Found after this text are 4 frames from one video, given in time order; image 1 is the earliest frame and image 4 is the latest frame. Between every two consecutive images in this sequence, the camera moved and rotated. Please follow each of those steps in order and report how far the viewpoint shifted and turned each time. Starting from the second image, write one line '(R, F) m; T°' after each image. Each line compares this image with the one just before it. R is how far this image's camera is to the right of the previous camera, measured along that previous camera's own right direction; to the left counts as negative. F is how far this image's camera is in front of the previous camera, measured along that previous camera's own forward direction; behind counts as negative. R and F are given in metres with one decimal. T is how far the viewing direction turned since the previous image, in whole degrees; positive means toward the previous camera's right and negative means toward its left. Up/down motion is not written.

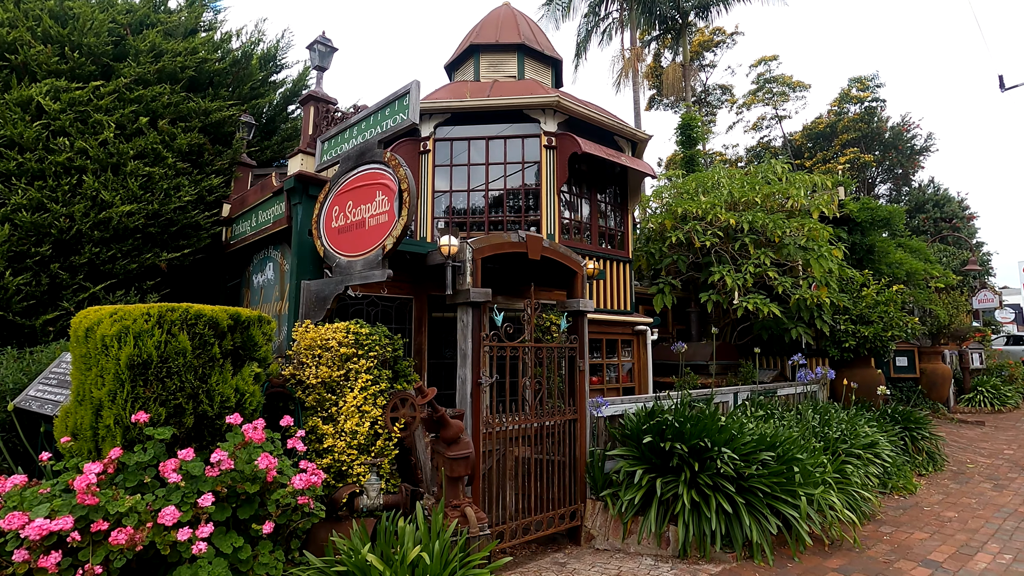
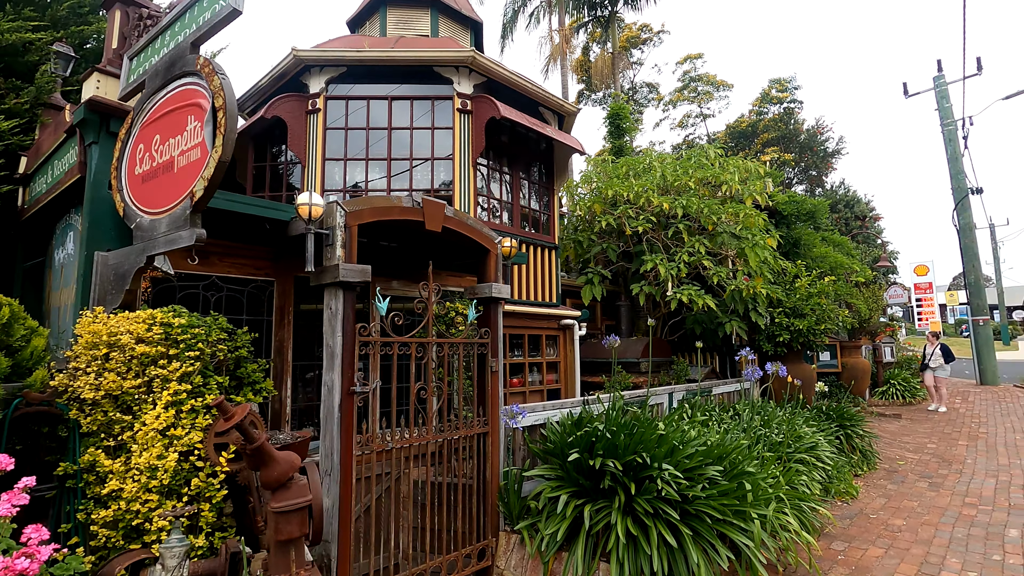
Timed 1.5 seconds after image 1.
(+0.3, +1.1) m; +7°
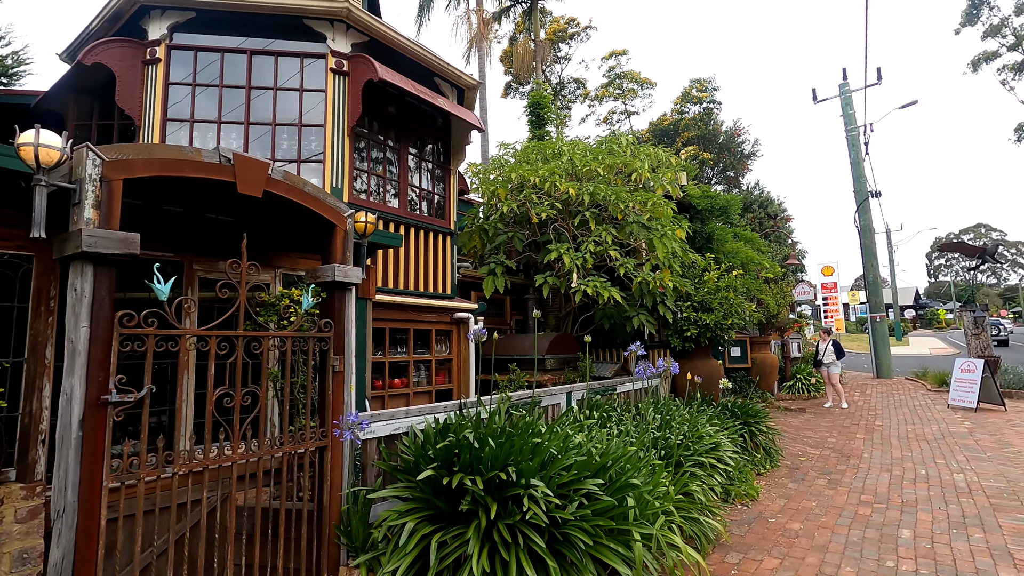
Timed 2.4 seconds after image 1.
(+0.6, +0.7) m; +7°
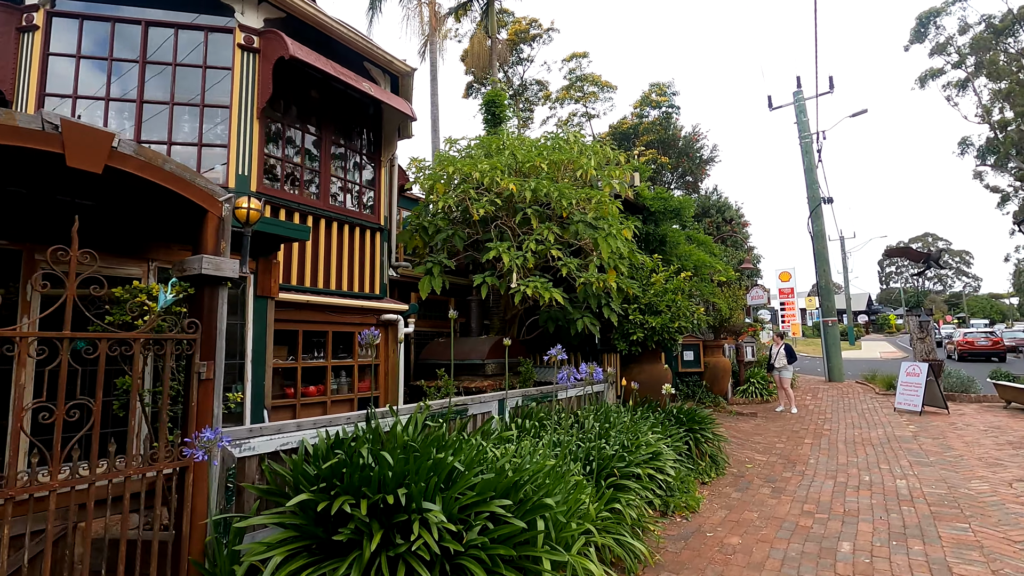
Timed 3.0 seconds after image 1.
(+0.4, +0.4) m; +3°
